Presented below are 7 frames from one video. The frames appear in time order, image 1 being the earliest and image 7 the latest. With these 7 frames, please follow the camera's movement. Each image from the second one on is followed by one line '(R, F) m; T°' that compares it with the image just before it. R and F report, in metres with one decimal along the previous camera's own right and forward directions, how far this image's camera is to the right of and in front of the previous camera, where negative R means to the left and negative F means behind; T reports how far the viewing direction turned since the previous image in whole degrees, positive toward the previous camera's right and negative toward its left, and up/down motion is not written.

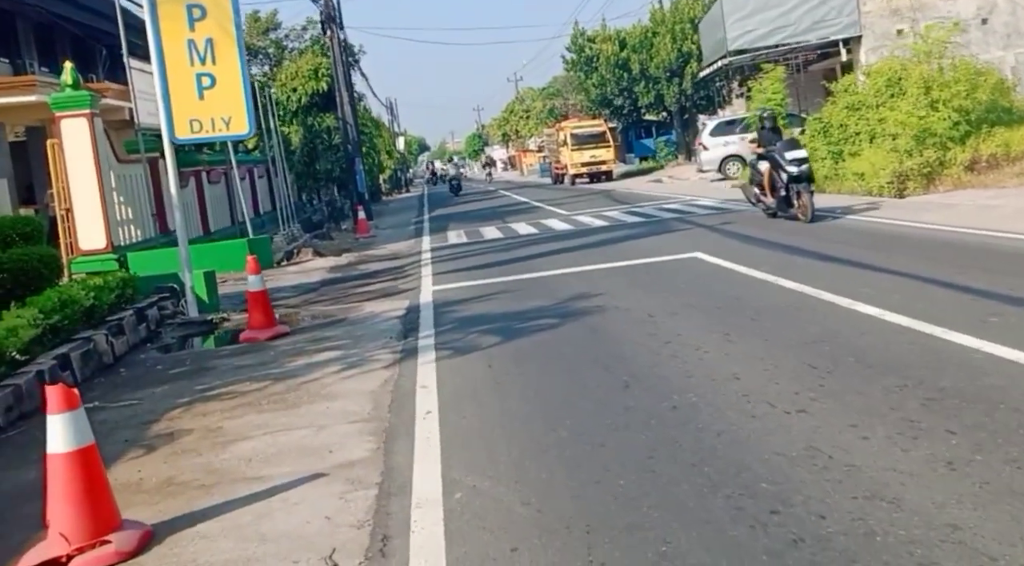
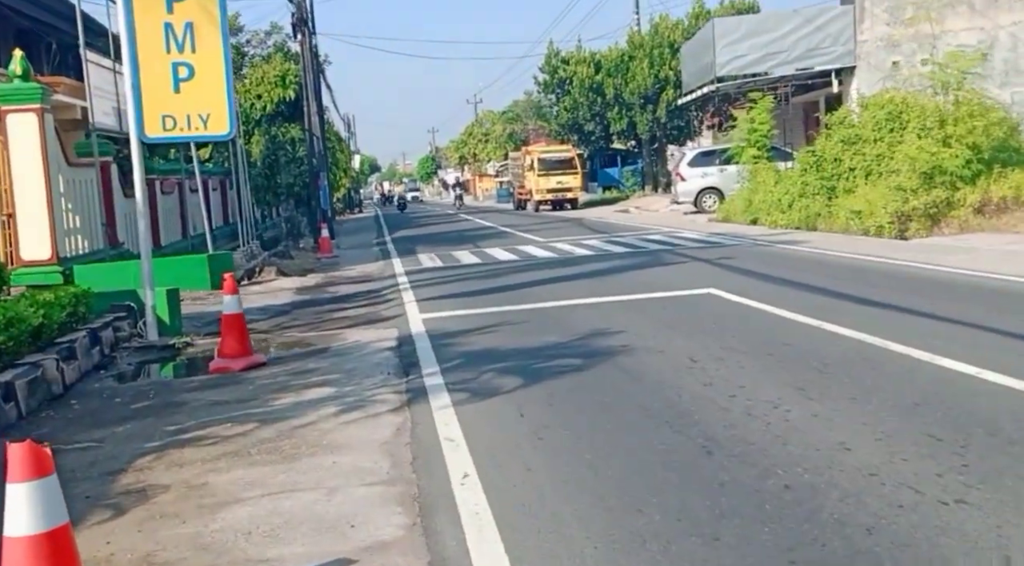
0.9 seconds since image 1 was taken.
(-0.6, +1.1) m; +3°
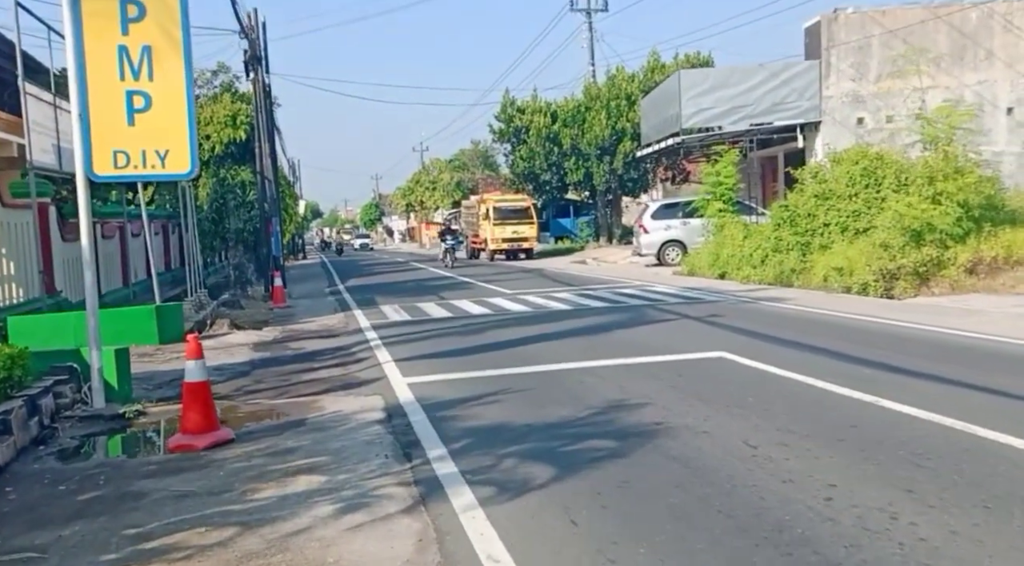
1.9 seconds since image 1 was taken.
(-0.6, +1.1) m; +4°
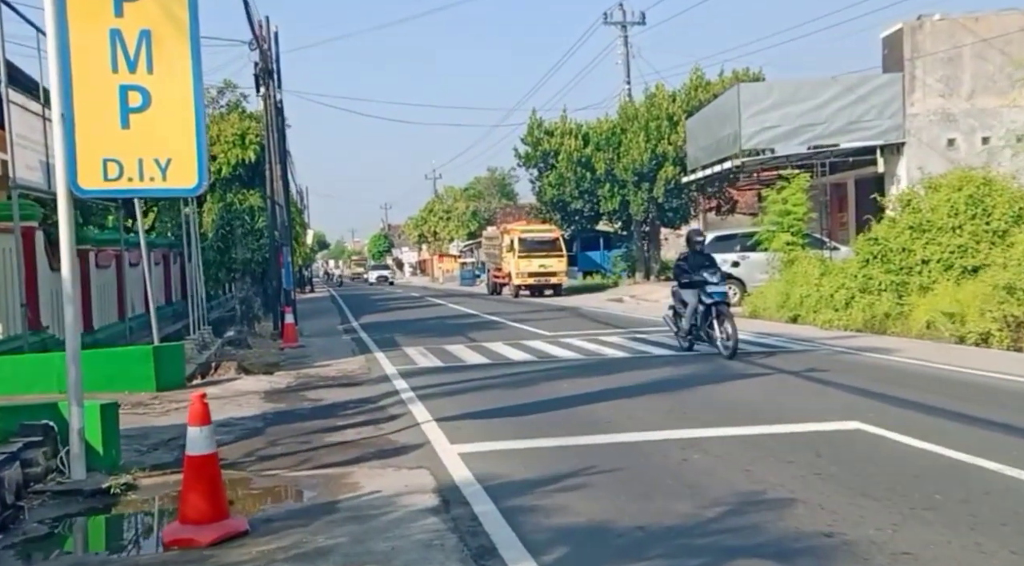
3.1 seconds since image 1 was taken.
(-0.6, +1.9) m; 0°
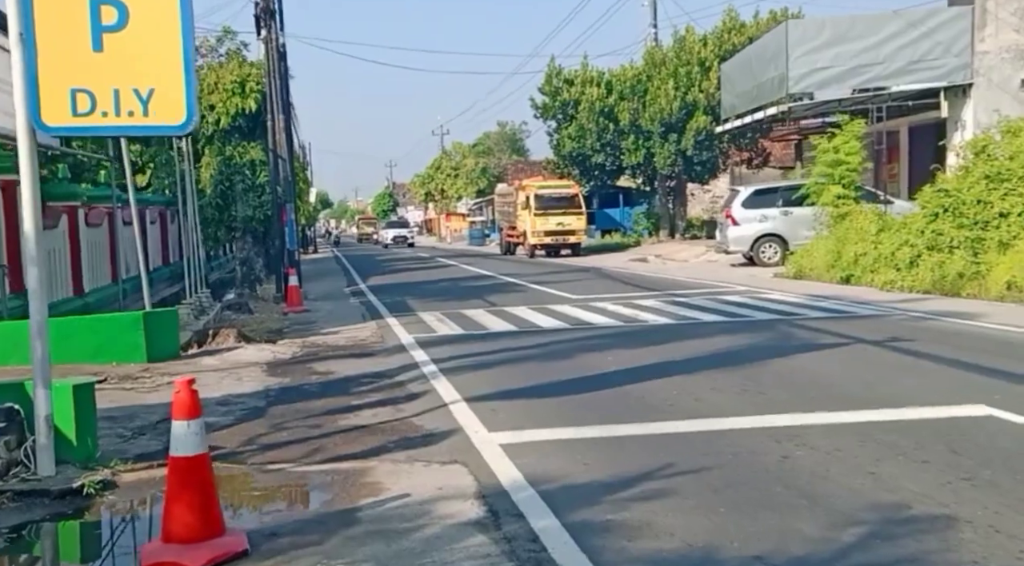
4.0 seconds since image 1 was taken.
(-0.3, +1.4) m; 0°
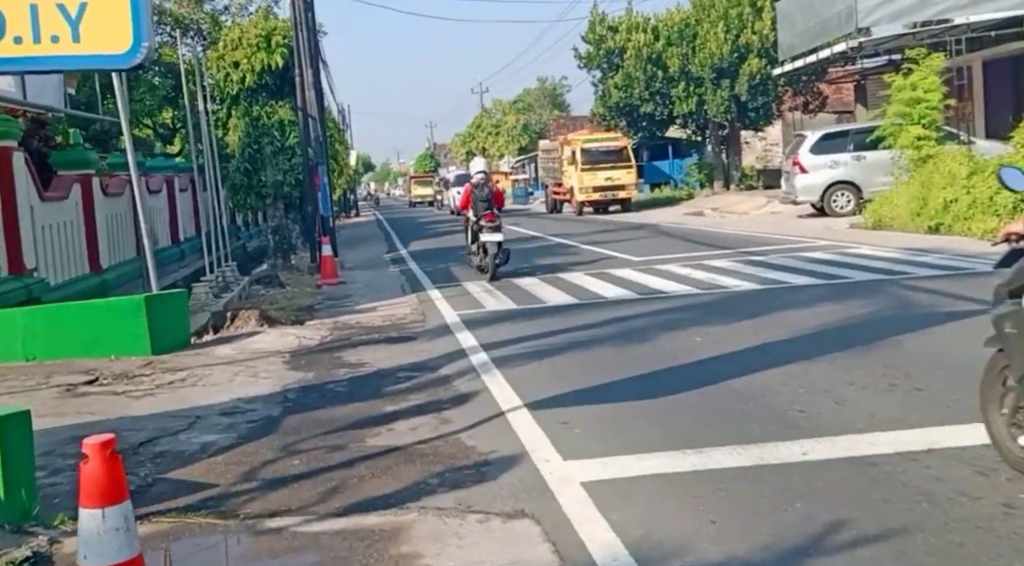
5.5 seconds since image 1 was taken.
(-0.2, +2.1) m; -3°
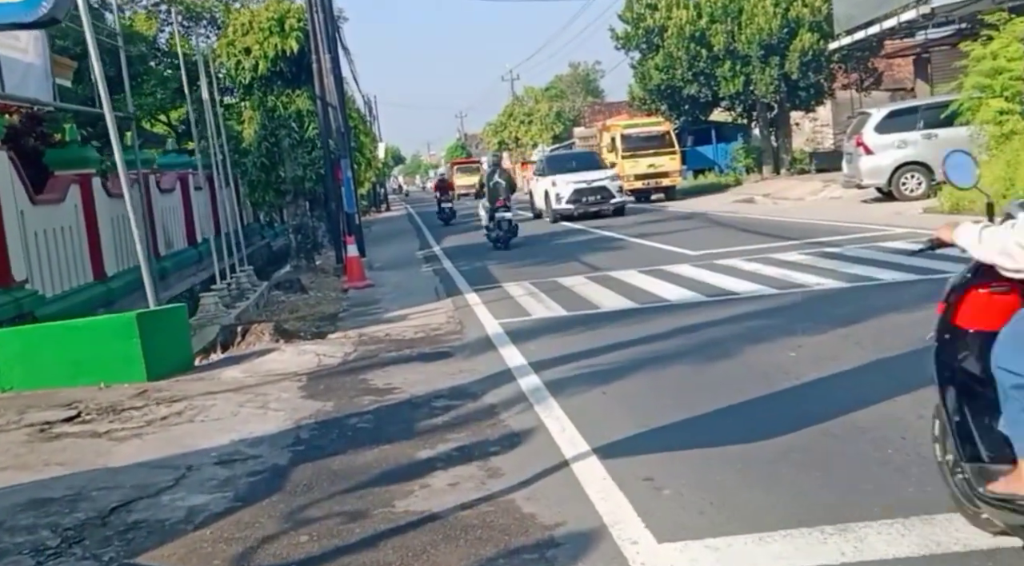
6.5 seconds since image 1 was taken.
(-0.2, +1.5) m; -2°
